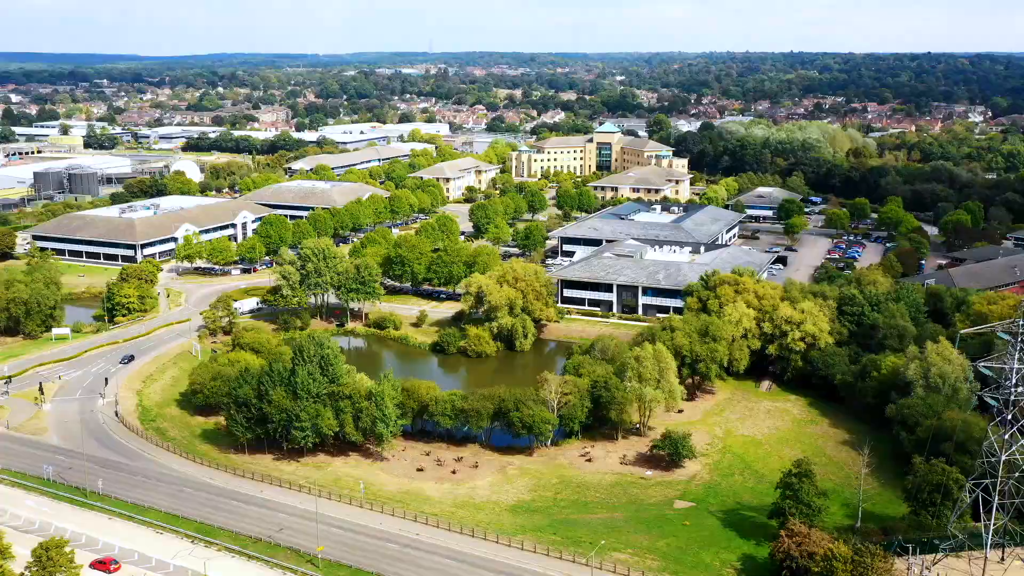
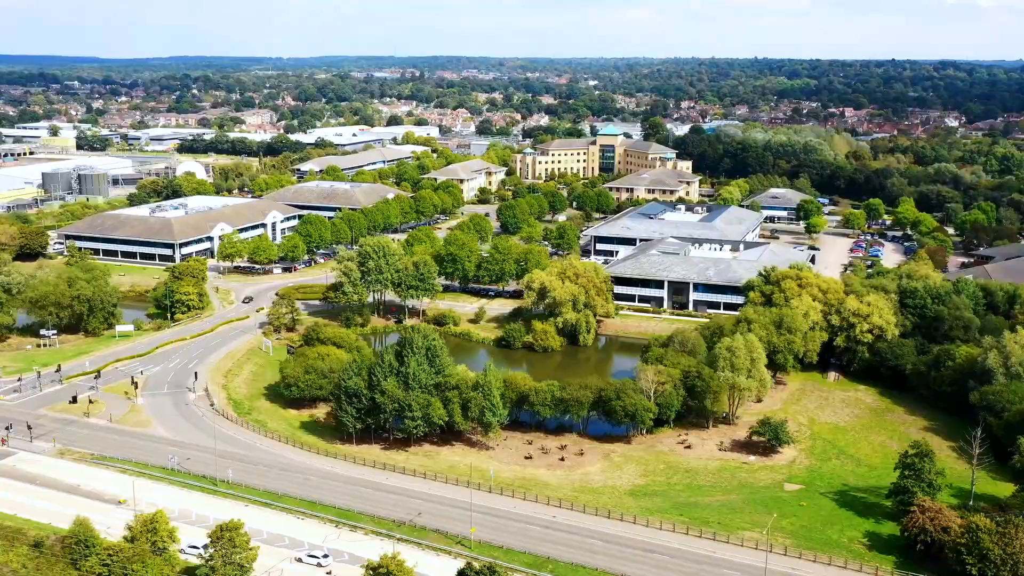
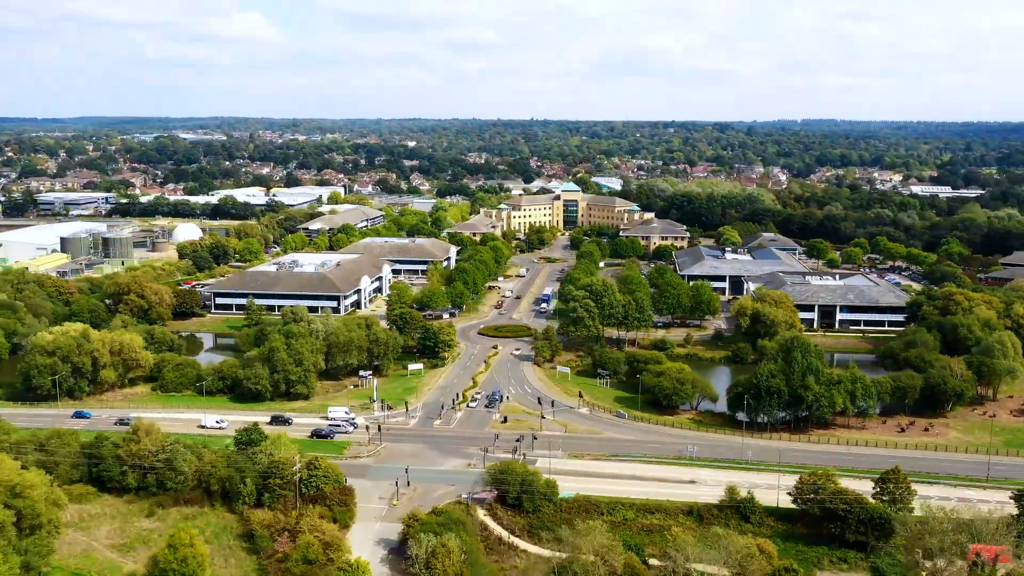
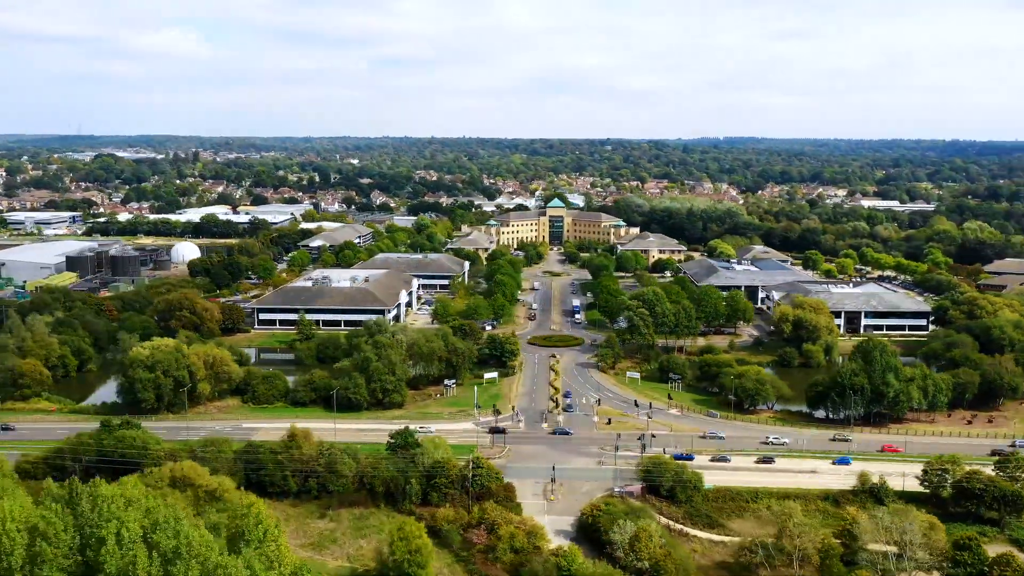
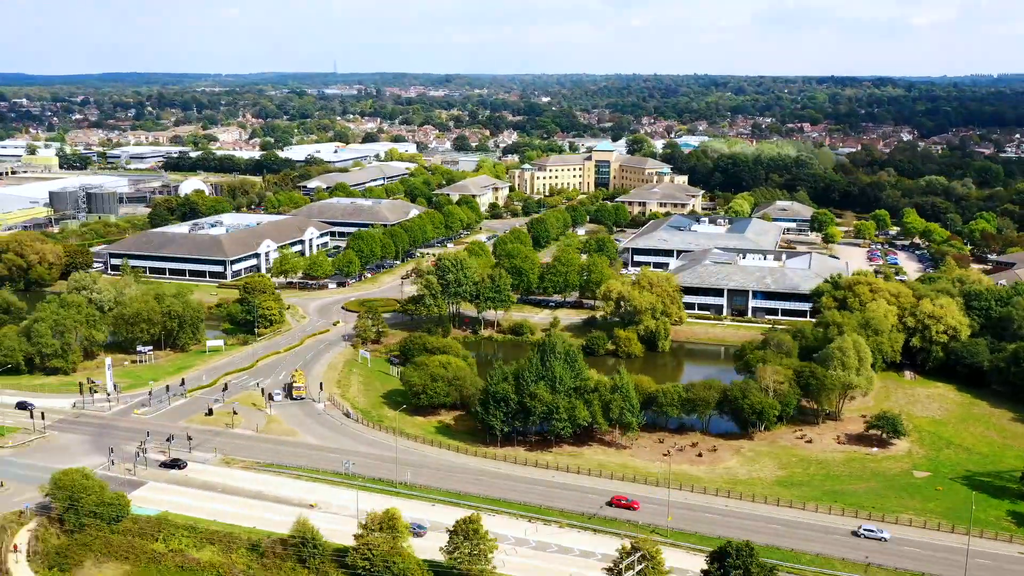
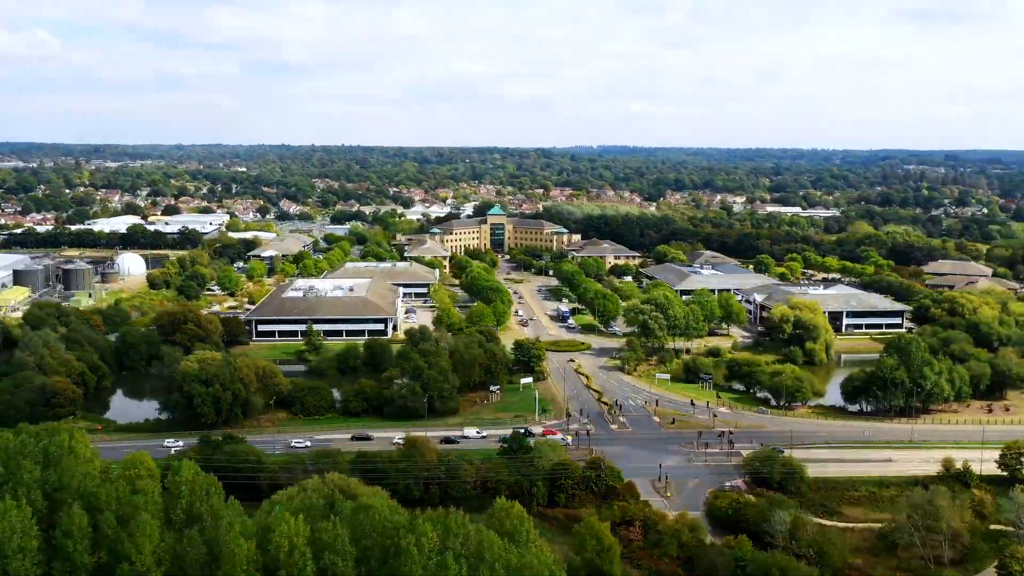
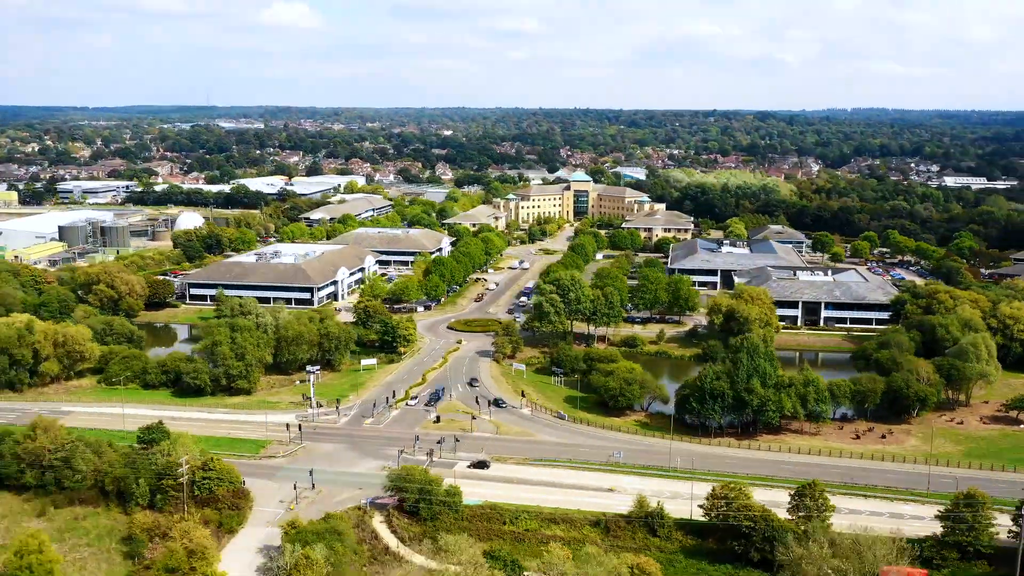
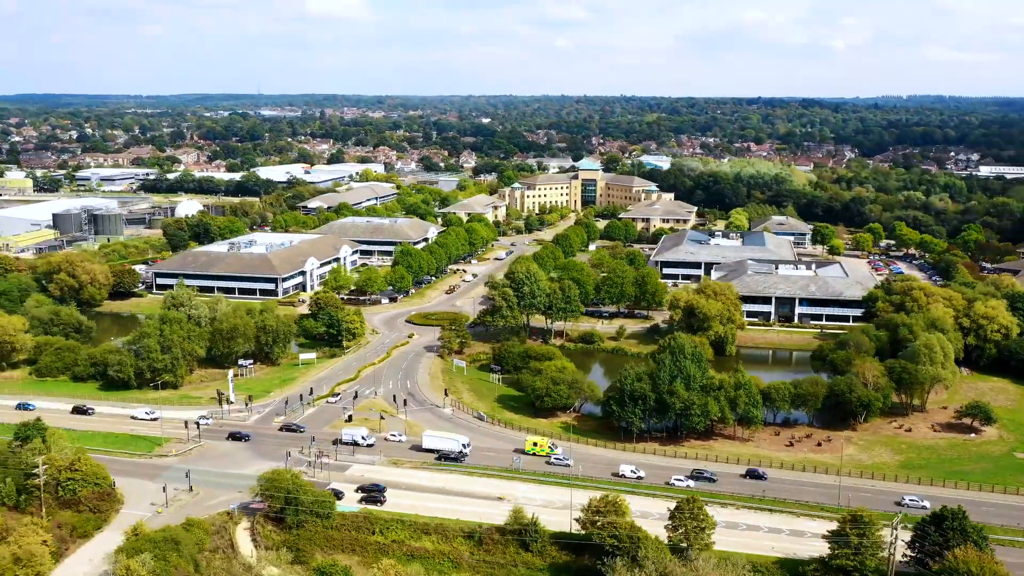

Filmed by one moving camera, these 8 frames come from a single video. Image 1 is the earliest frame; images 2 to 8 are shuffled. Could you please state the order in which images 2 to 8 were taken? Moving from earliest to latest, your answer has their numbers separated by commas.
2, 5, 8, 7, 3, 4, 6
